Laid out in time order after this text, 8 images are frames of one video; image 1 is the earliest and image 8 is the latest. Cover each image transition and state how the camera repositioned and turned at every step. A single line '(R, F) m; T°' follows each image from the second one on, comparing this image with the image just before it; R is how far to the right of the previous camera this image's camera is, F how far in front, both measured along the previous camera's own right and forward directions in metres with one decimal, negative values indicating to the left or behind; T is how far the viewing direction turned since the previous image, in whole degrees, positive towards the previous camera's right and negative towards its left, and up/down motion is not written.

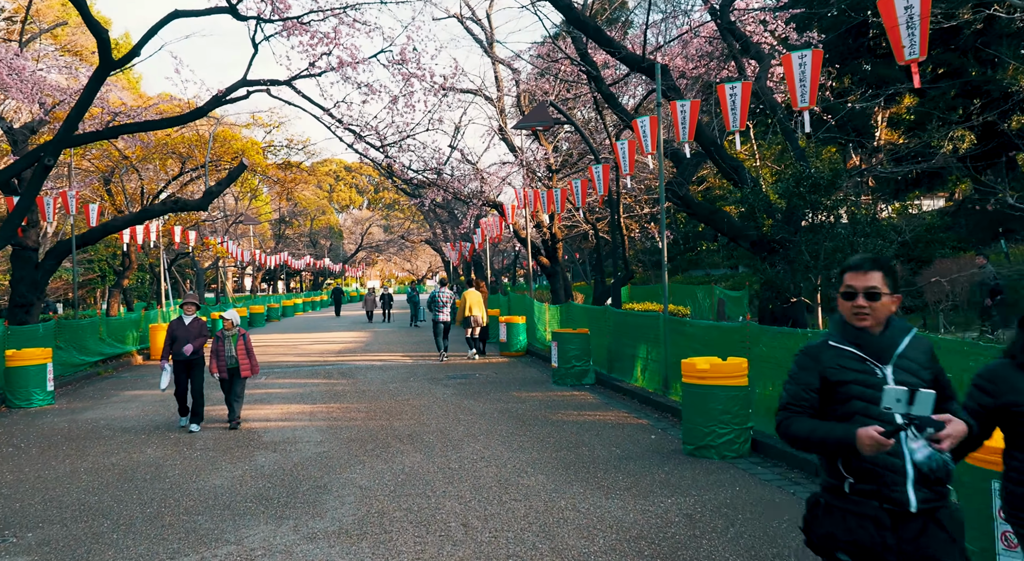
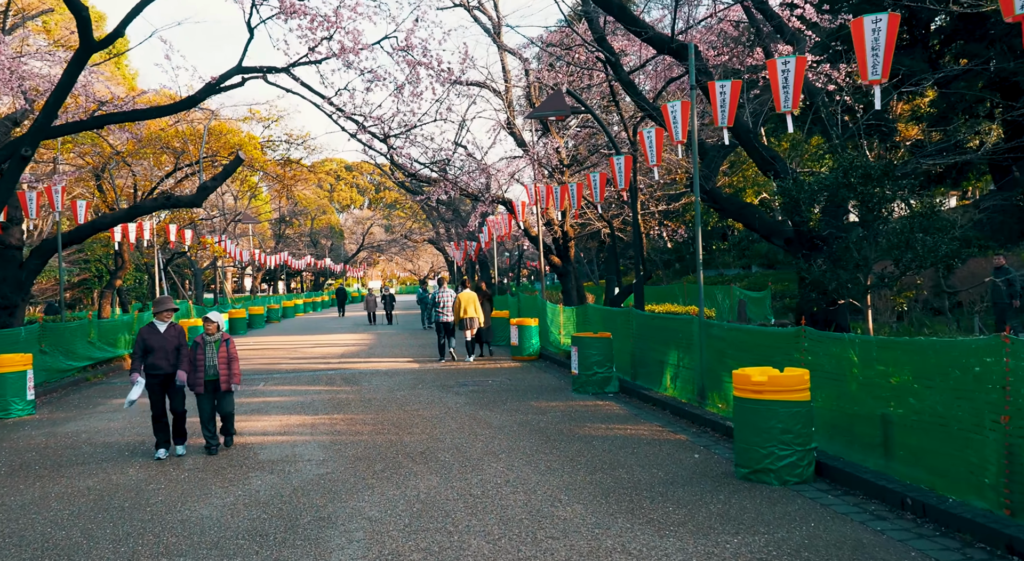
(-0.2, +1.2) m; 0°
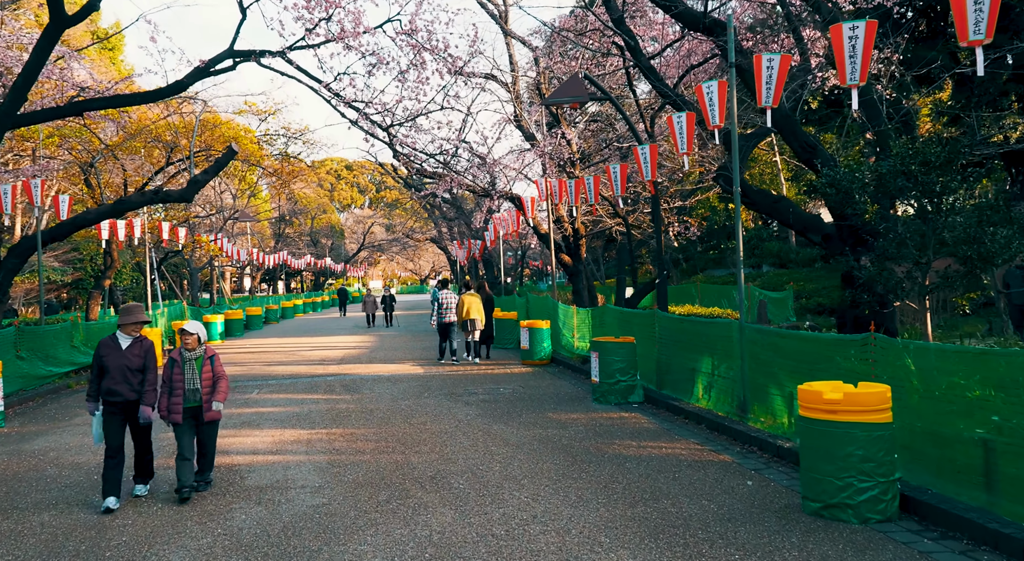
(-0.2, +1.4) m; 0°
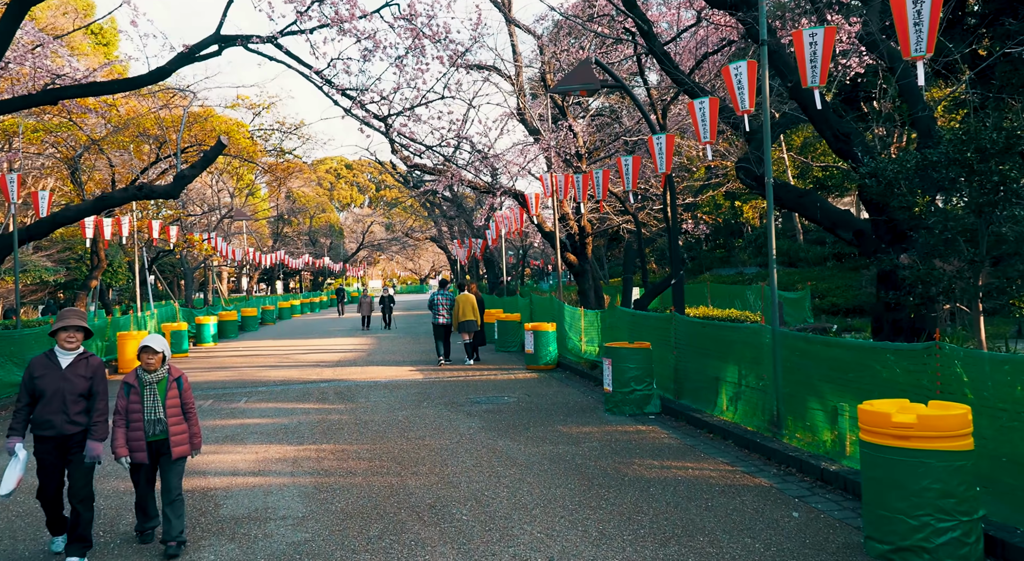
(-0.1, +1.1) m; 0°
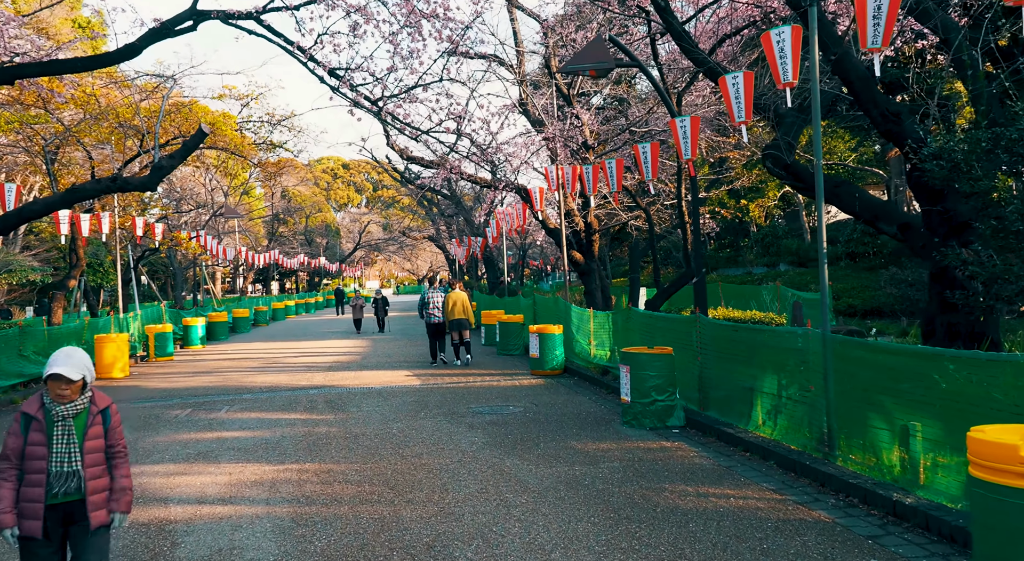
(-0.1, +1.4) m; 0°
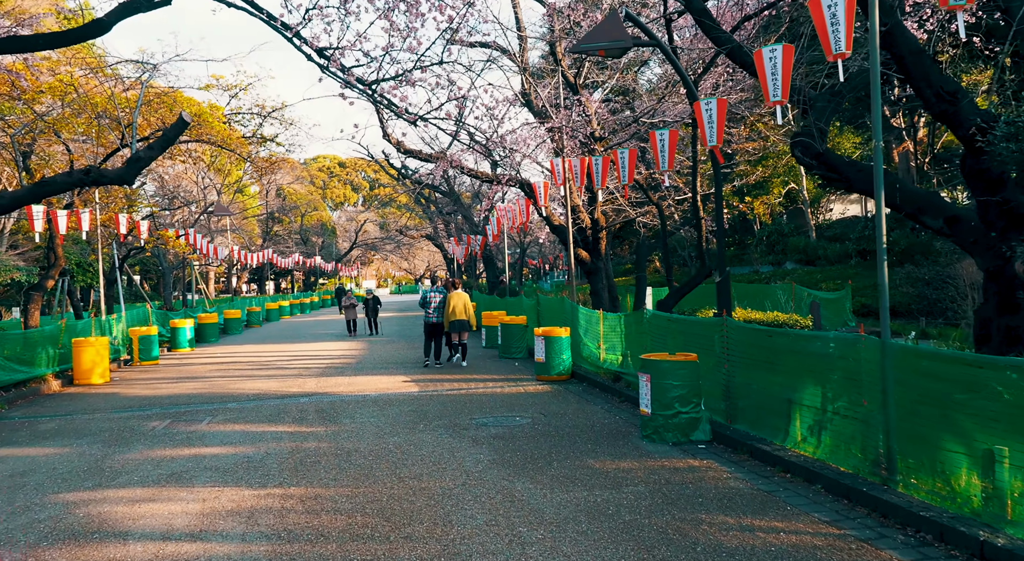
(-0.1, +1.2) m; 0°
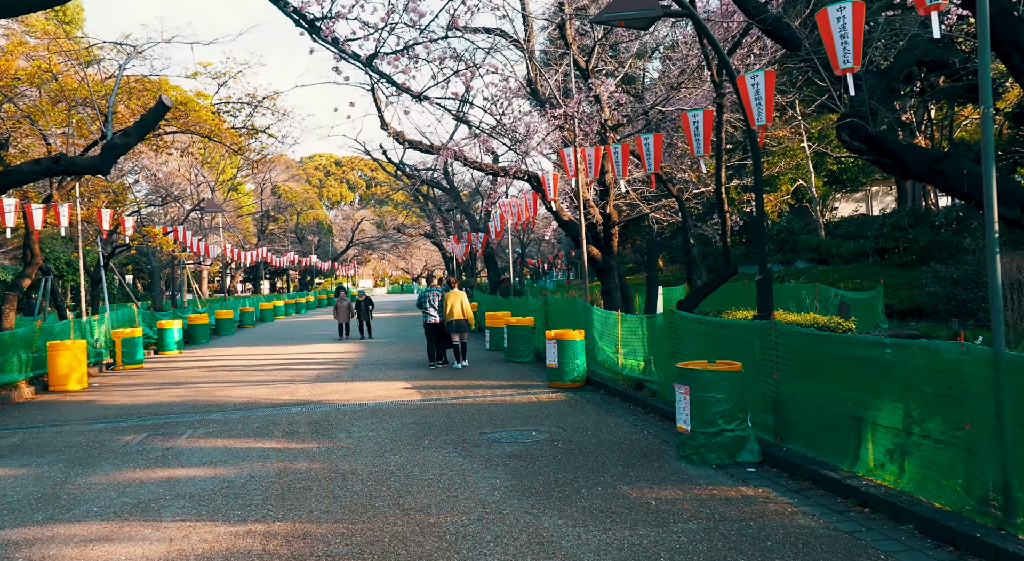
(-0.2, +1.4) m; 0°
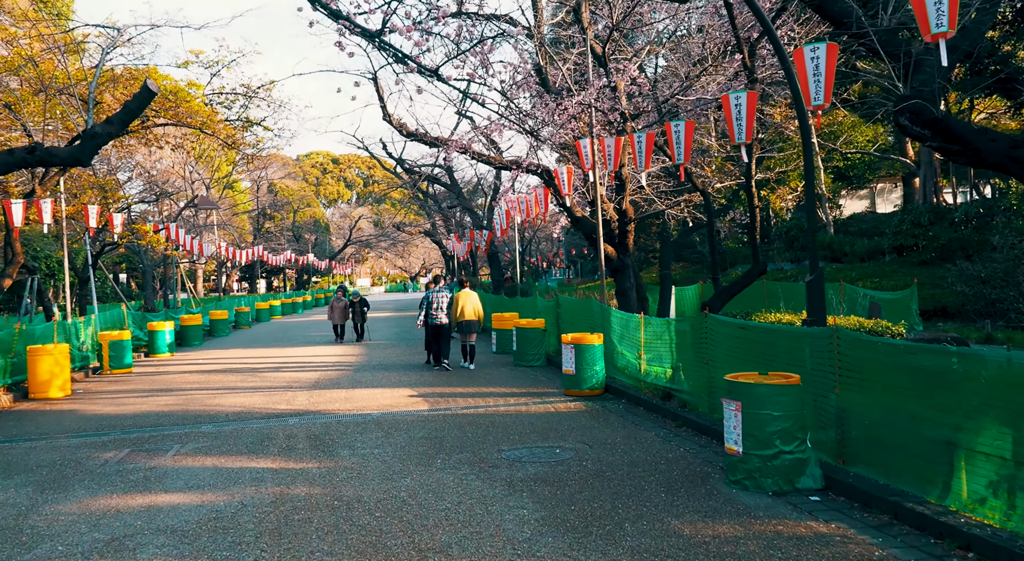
(-0.2, +1.2) m; 0°
